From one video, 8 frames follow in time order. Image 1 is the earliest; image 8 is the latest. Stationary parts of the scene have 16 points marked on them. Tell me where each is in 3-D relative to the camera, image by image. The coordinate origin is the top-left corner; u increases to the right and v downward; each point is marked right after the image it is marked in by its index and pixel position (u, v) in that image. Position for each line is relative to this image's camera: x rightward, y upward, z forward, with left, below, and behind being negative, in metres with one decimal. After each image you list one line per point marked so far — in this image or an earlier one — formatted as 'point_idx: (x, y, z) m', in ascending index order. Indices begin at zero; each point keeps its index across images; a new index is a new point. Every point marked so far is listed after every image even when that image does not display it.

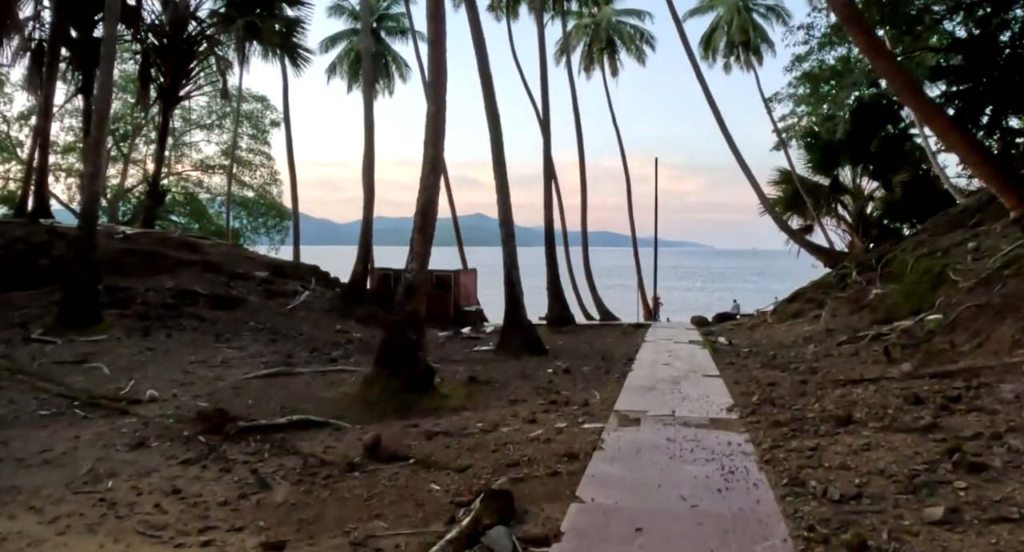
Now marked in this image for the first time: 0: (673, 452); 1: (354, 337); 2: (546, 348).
0: (+0.9, -0.9, +3.8) m
1: (-2.5, -1.0, +11.4) m
2: (+0.4, -0.9, +9.4) m
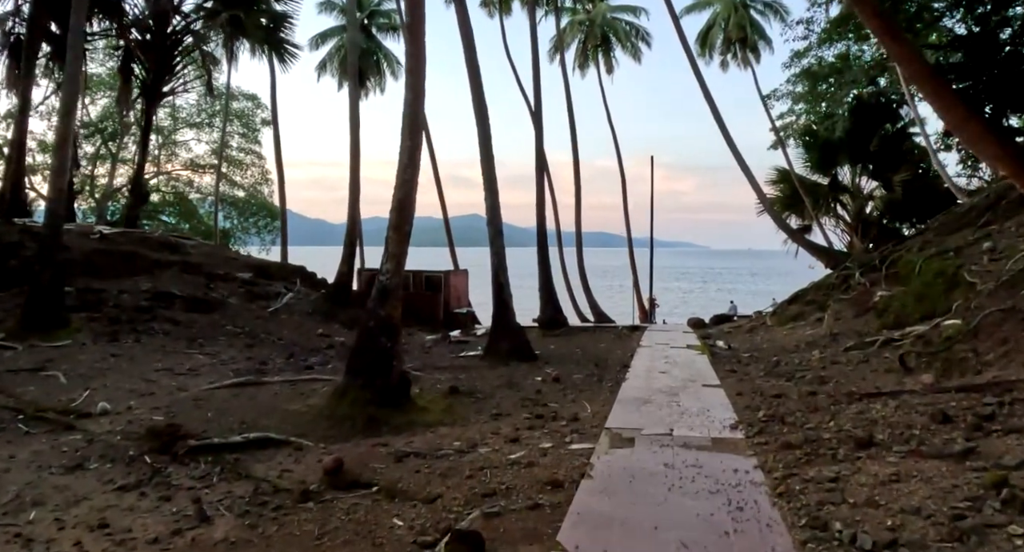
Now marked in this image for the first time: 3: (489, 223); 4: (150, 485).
0: (+0.7, -1.0, +3.3) m
1: (-2.7, -1.0, +10.9) m
2: (+0.3, -1.0, +8.9) m
3: (-0.3, +0.7, +9.1) m
4: (-2.1, -1.2, +4.1) m
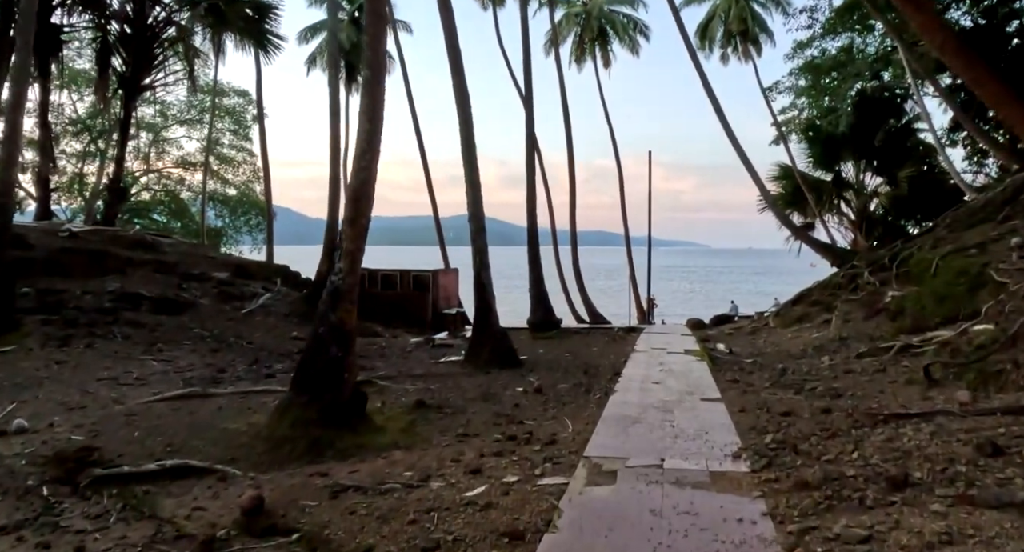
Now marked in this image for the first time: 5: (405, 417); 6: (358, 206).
0: (+0.5, -1.0, +2.6) m
1: (-2.9, -1.0, +10.2) m
2: (+0.1, -1.0, +8.2) m
3: (-0.5, +0.7, +8.4) m
4: (-2.3, -1.2, +3.4) m
5: (-0.8, -1.0, +5.2) m
6: (-1.1, +0.5, +5.1) m
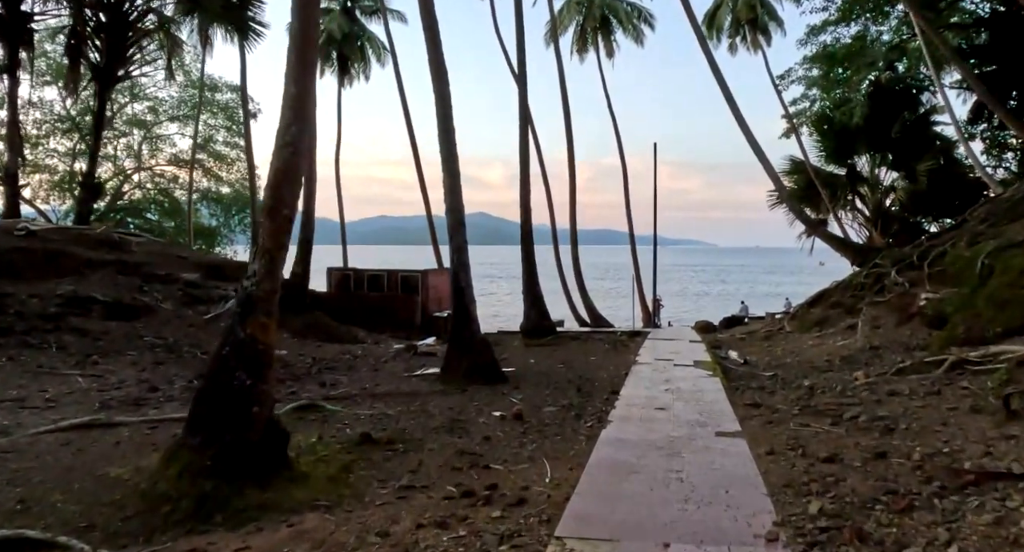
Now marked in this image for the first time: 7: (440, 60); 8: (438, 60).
0: (+0.3, -1.0, +1.5) m
1: (-3.1, -1.0, +9.2) m
2: (-0.1, -1.0, +7.1) m
3: (-0.7, +0.7, +7.3) m
4: (-2.5, -1.2, +2.4) m
5: (-1.0, -1.1, +4.1) m
6: (-1.3, +0.5, +4.0) m
7: (-0.8, +2.5, +8.3) m
8: (-0.9, +2.5, +8.3) m
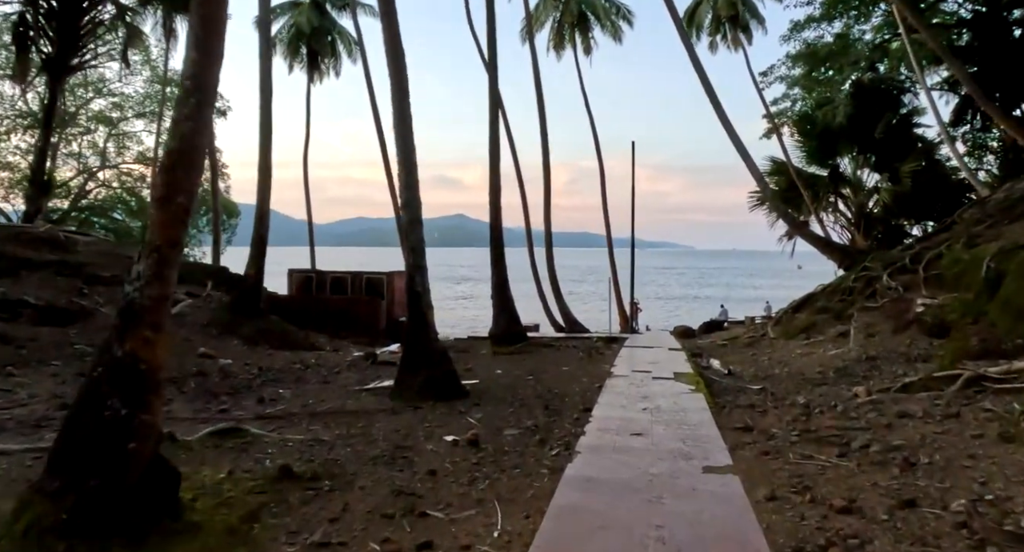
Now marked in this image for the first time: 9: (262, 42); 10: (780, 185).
0: (+0.1, -1.0, +0.8) m
1: (-3.5, -1.0, +8.4) m
2: (-0.4, -1.0, +6.4) m
3: (-1.0, +0.6, +6.6) m
4: (-2.7, -1.2, +1.6) m
5: (-1.2, -1.1, +3.4) m
6: (-1.6, +0.5, +3.3) m
7: (-1.2, +2.5, +7.5) m
8: (-1.2, +2.5, +7.6) m
9: (-4.1, +3.8, +11.7) m
10: (+7.0, +2.4, +18.5) m
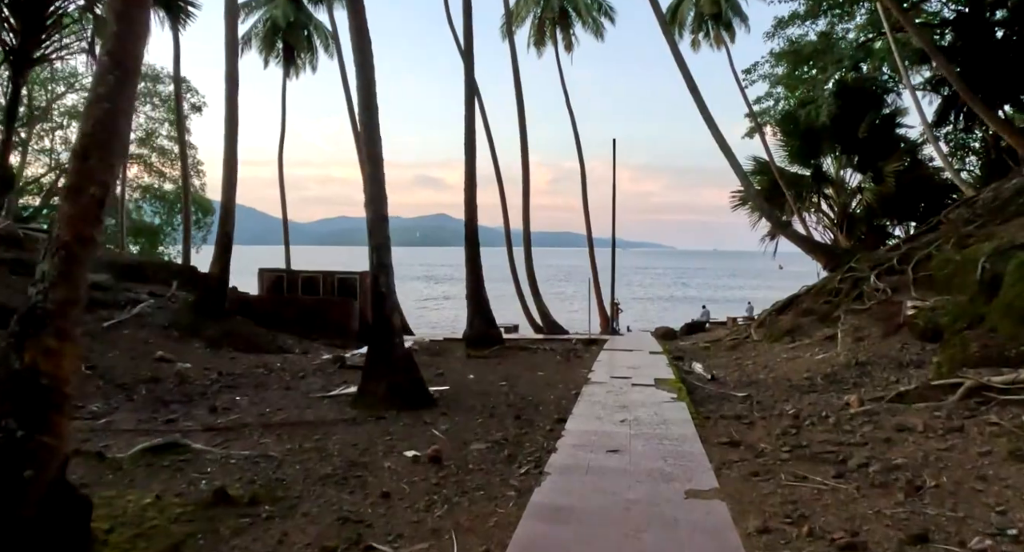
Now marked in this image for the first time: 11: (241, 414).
0: (0.0, -1.0, +0.5) m
1: (-3.7, -1.0, +7.9) m
2: (-0.7, -1.0, +6.0) m
3: (-1.3, +0.6, +6.2) m
4: (-2.8, -1.2, +1.2) m
5: (-1.4, -1.1, +3.0) m
6: (-1.7, +0.5, +2.9) m
7: (-1.5, +2.5, +7.1) m
8: (-1.5, +2.5, +7.2) m
9: (-4.4, +3.8, +11.2) m
10: (+6.4, +2.4, +18.3) m
11: (-2.2, -1.1, +5.7) m
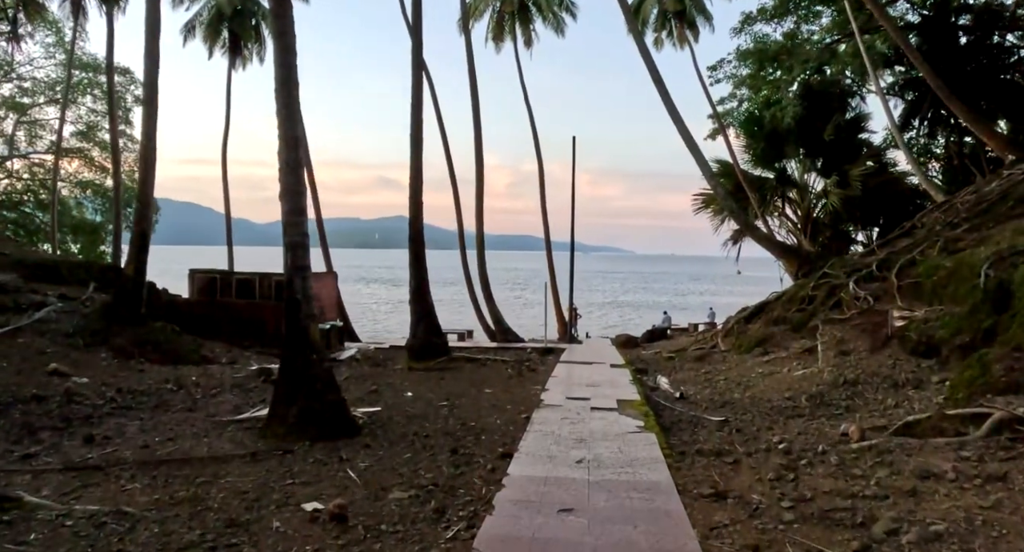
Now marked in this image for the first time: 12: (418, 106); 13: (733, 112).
0: (-0.1, -1.0, -0.4) m
1: (-4.3, -1.1, +6.8) m
2: (-1.1, -1.0, +5.1) m
3: (-1.7, +0.6, +5.2) m
4: (-3.0, -1.2, +0.1) m
5: (-1.7, -1.1, +2.0) m
6: (-2.0, +0.5, +1.9) m
7: (-1.9, +2.5, +6.2) m
8: (-2.0, +2.5, +6.2) m
9: (-5.1, +3.8, +10.1) m
10: (+5.4, +2.2, +17.7) m
11: (-2.6, -1.1, +4.7) m
12: (-1.2, +2.2, +9.4) m
13: (+6.1, +4.6, +19.9) m
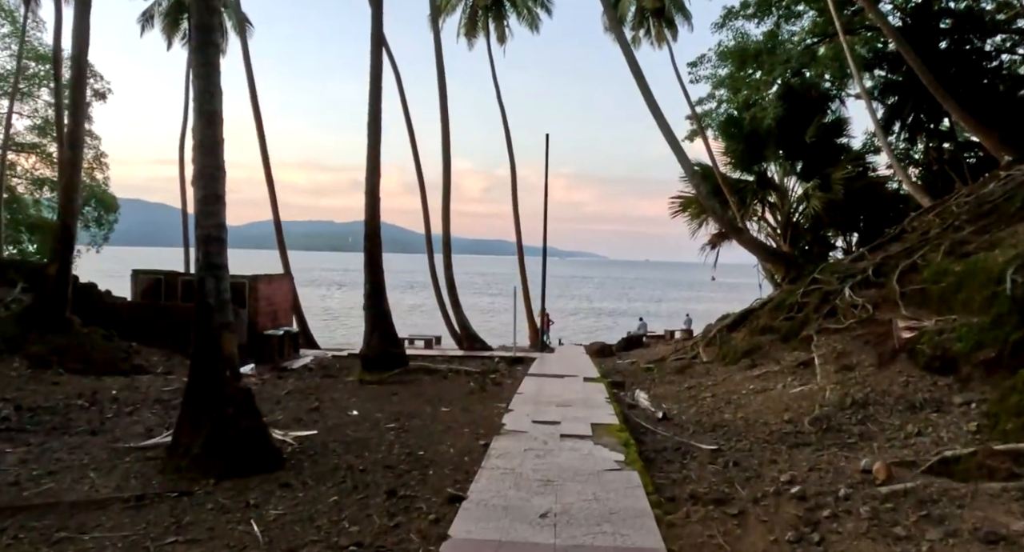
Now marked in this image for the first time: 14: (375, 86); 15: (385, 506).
0: (-0.2, -1.0, -1.2) m
1: (-4.6, -1.0, +5.9) m
2: (-1.4, -1.0, +4.3) m
3: (-1.9, +0.6, +4.4) m
4: (-3.1, -1.2, -0.8) m
5: (-1.8, -1.1, +1.2) m
6: (-2.1, +0.5, +1.1) m
7: (-2.2, +2.4, +5.3) m
8: (-2.2, +2.5, +5.4) m
9: (-5.5, +3.8, +9.1) m
10: (+4.7, +2.1, +17.1) m
11: (-2.8, -1.1, +3.8) m
12: (-1.6, +2.2, +8.6) m
13: (+5.4, +4.4, +19.4) m
14: (-1.6, +2.3, +8.5) m
15: (-0.6, -1.1, +3.3) m
